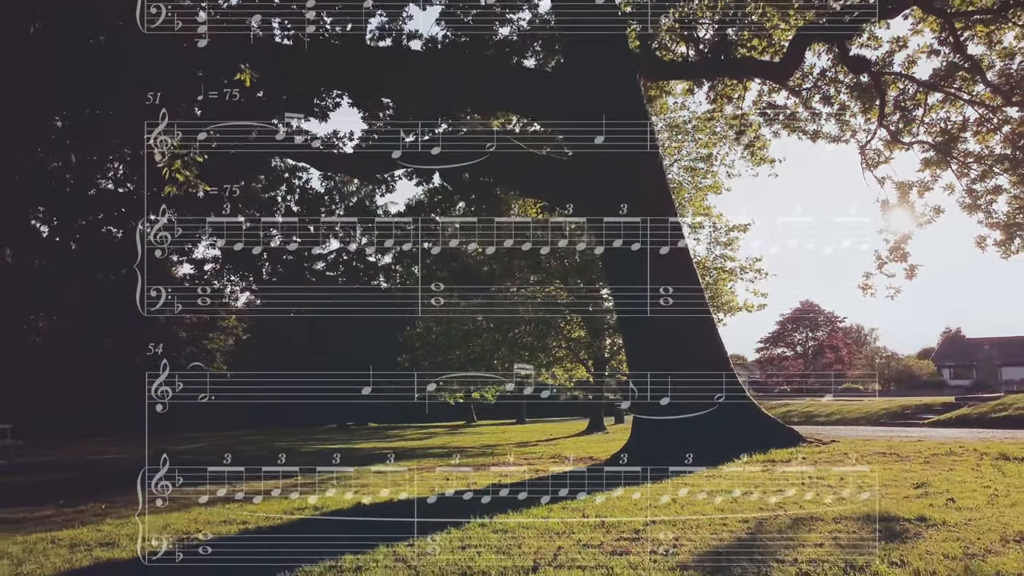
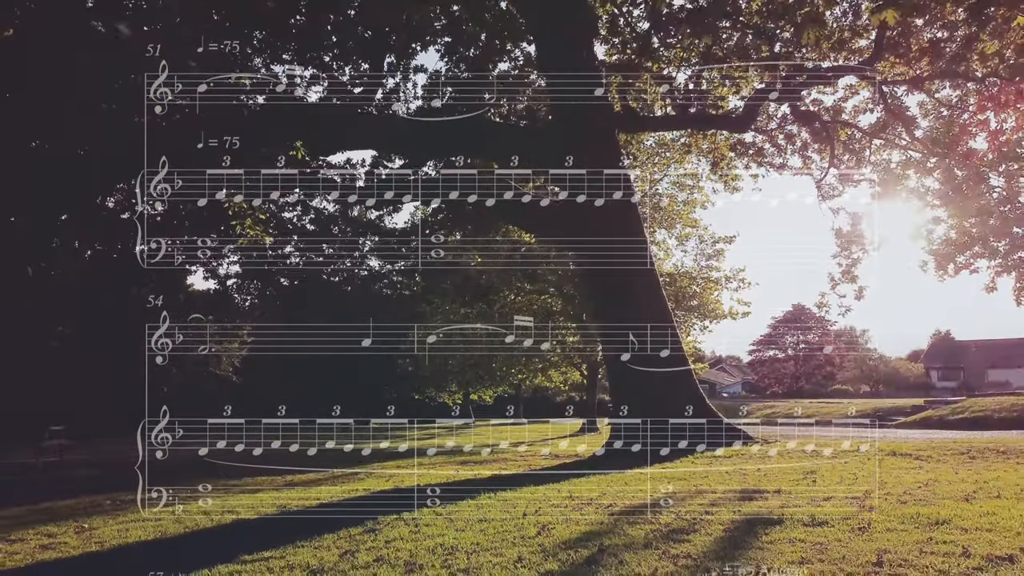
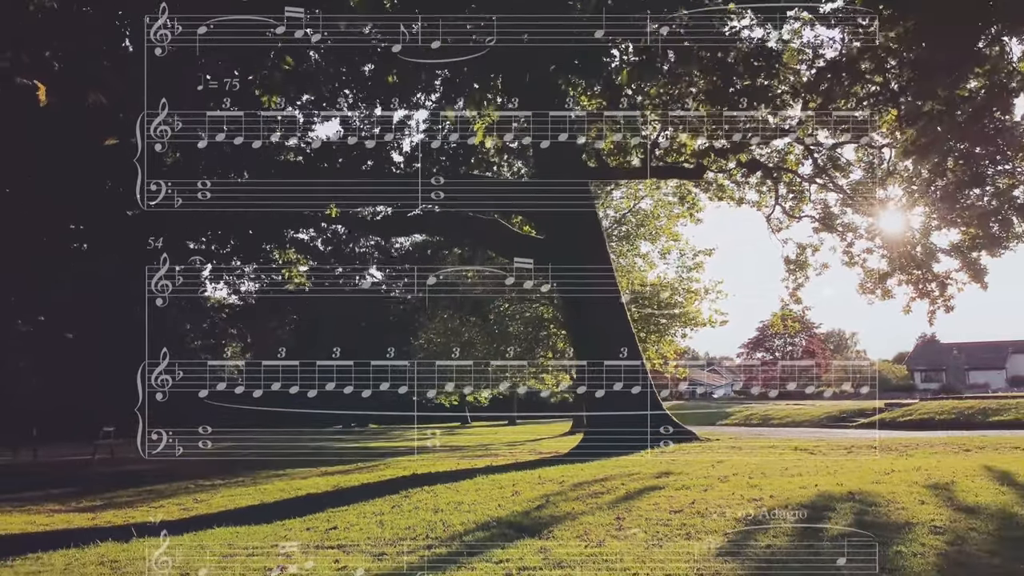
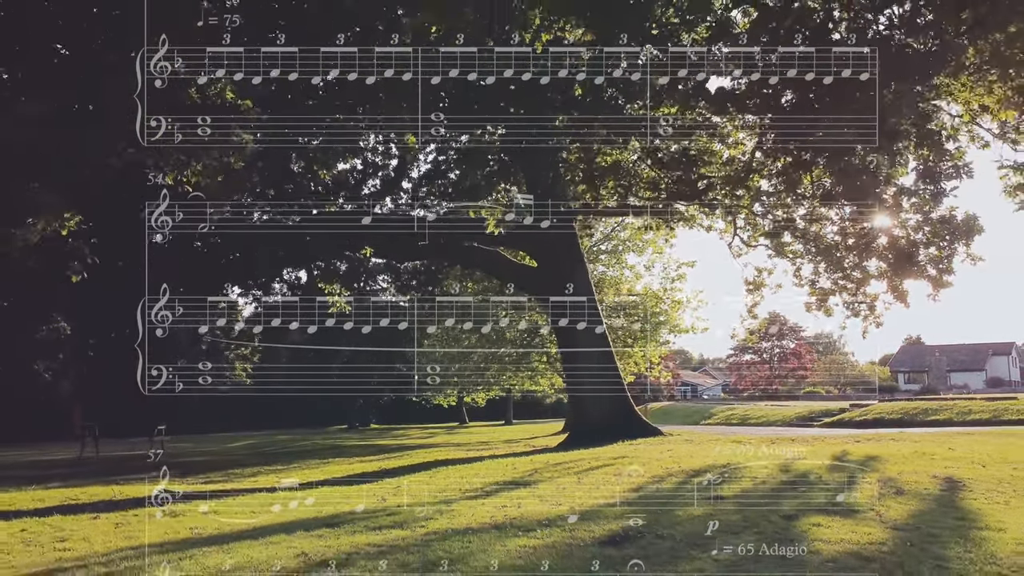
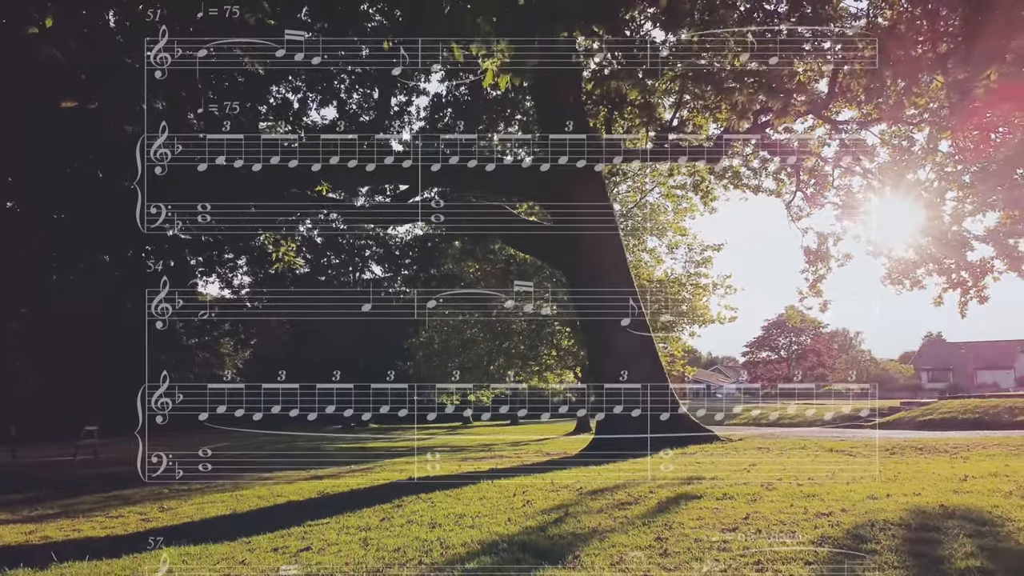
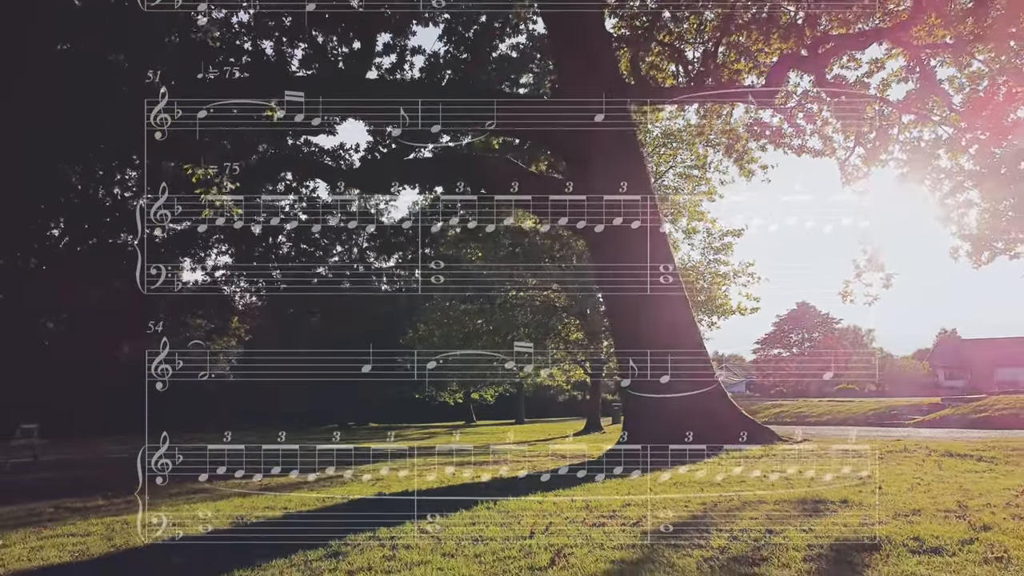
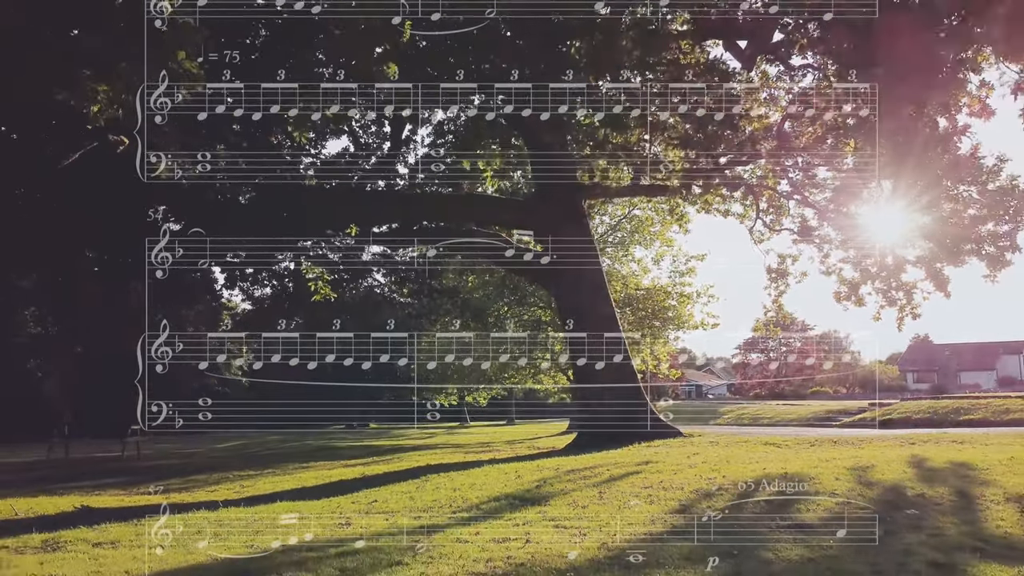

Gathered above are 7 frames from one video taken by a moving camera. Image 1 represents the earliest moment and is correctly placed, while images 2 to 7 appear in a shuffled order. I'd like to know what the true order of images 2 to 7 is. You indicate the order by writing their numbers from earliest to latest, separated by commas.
6, 2, 5, 3, 7, 4
